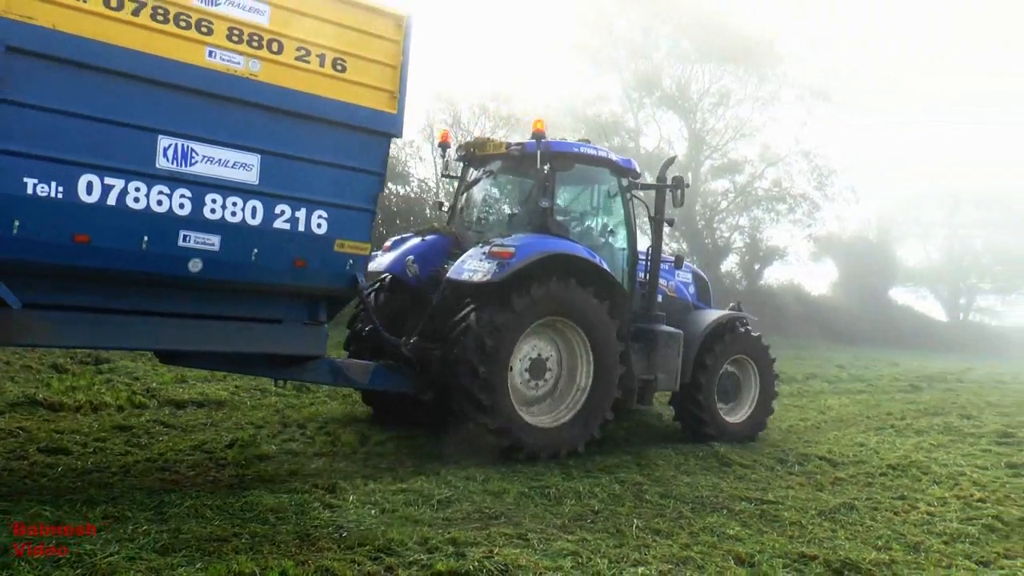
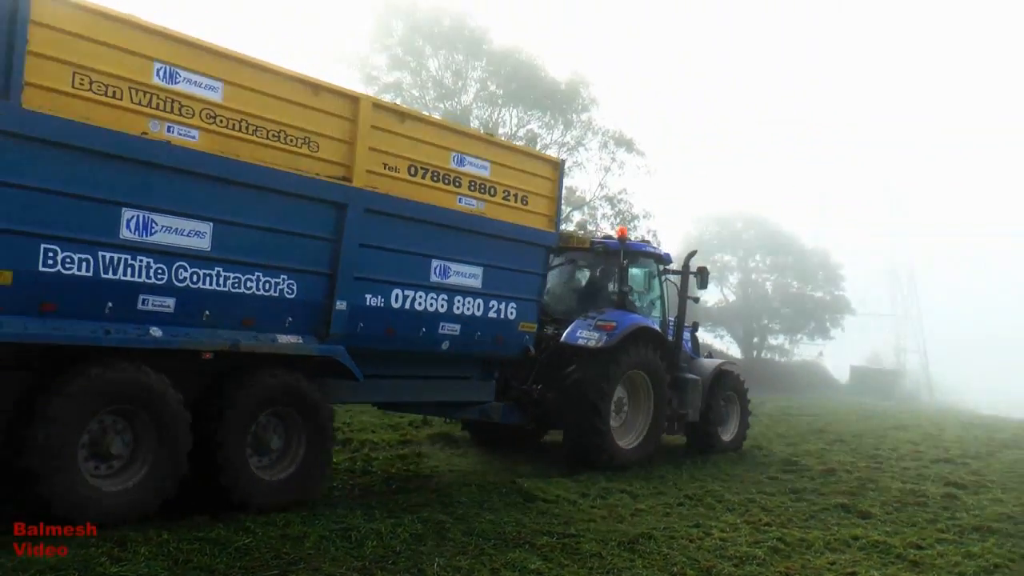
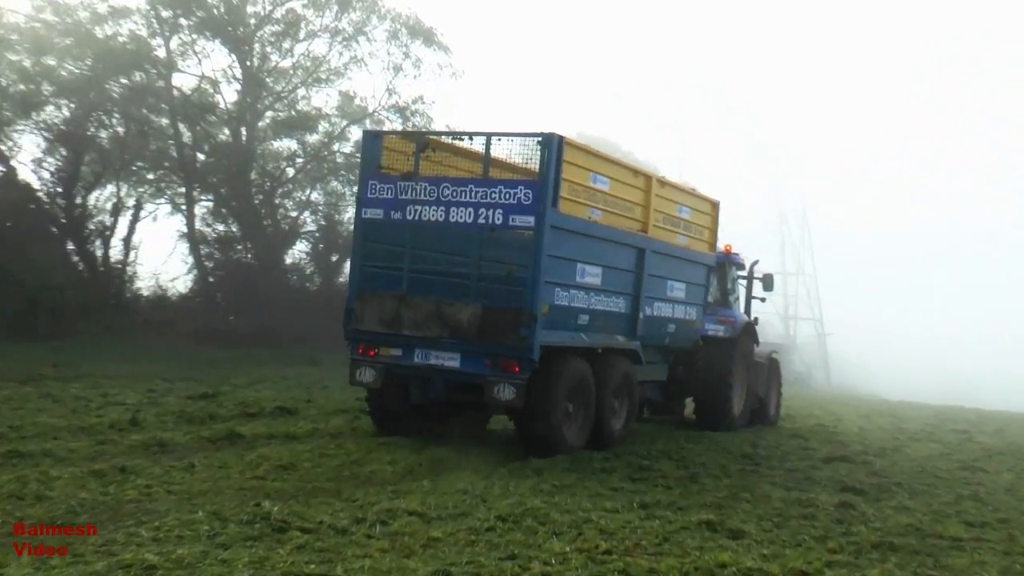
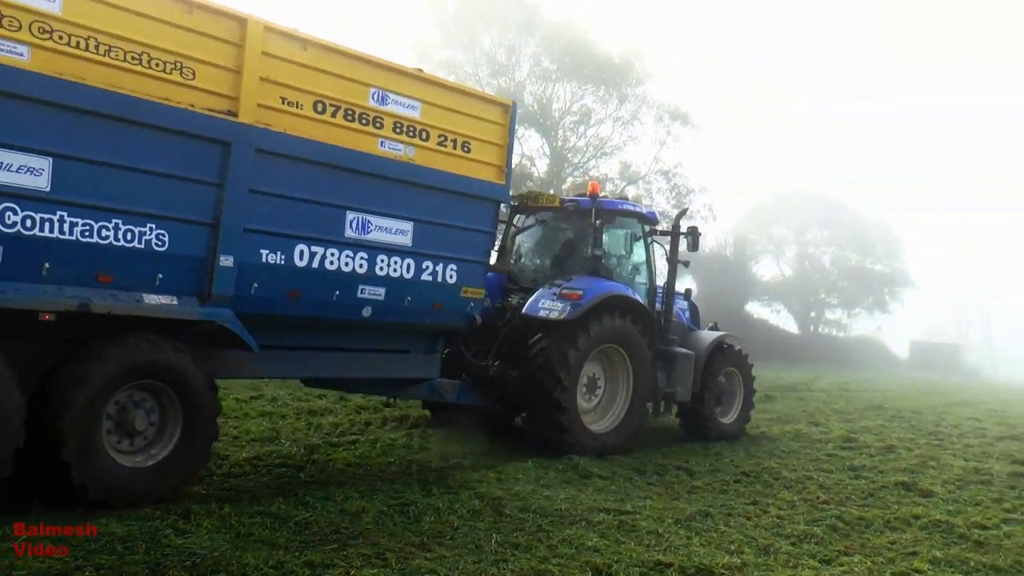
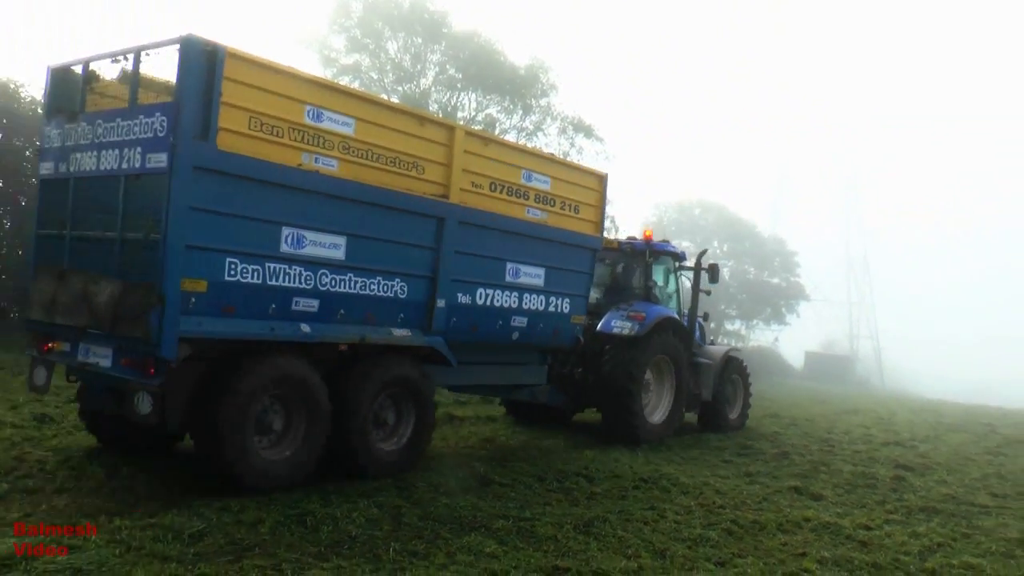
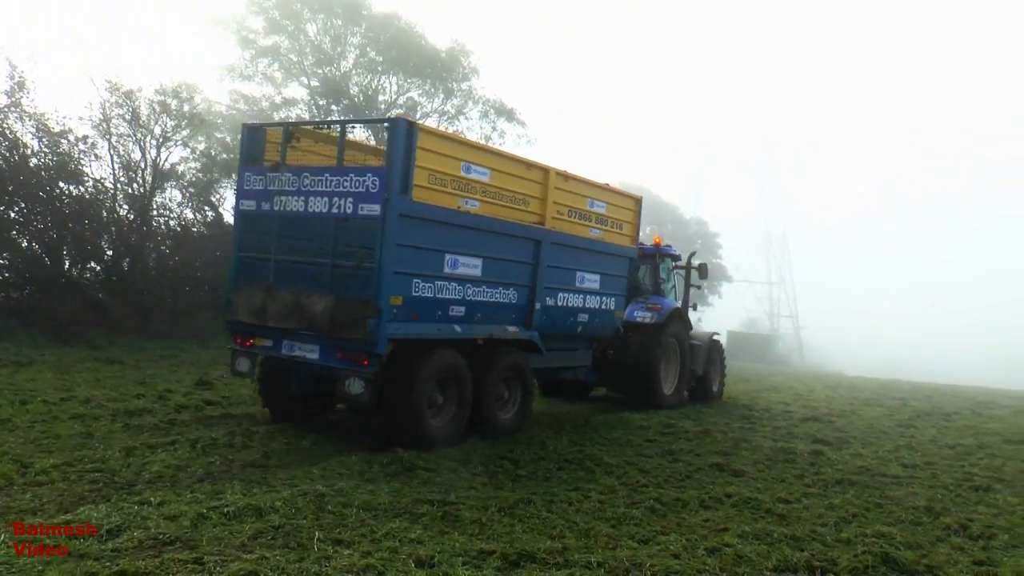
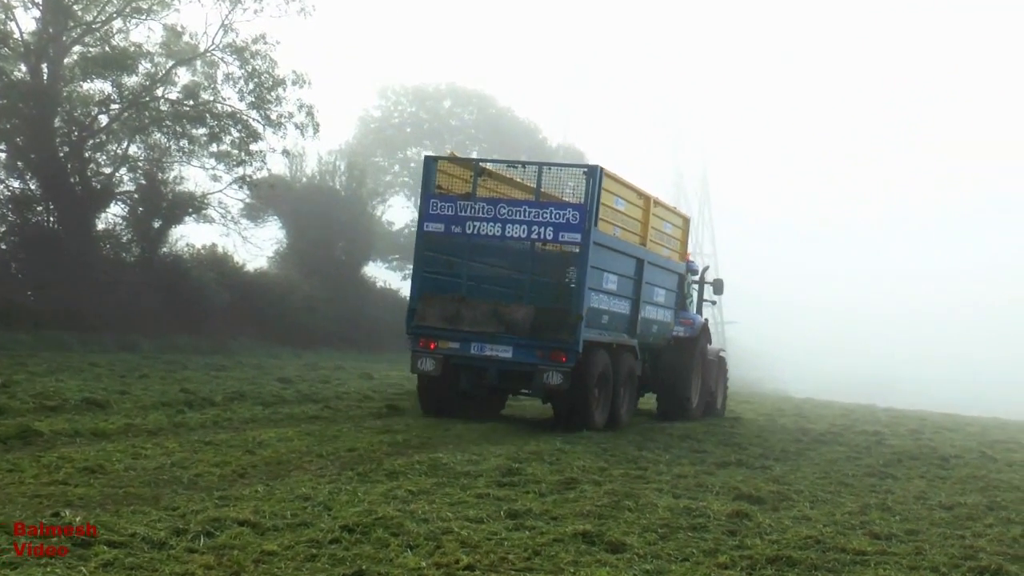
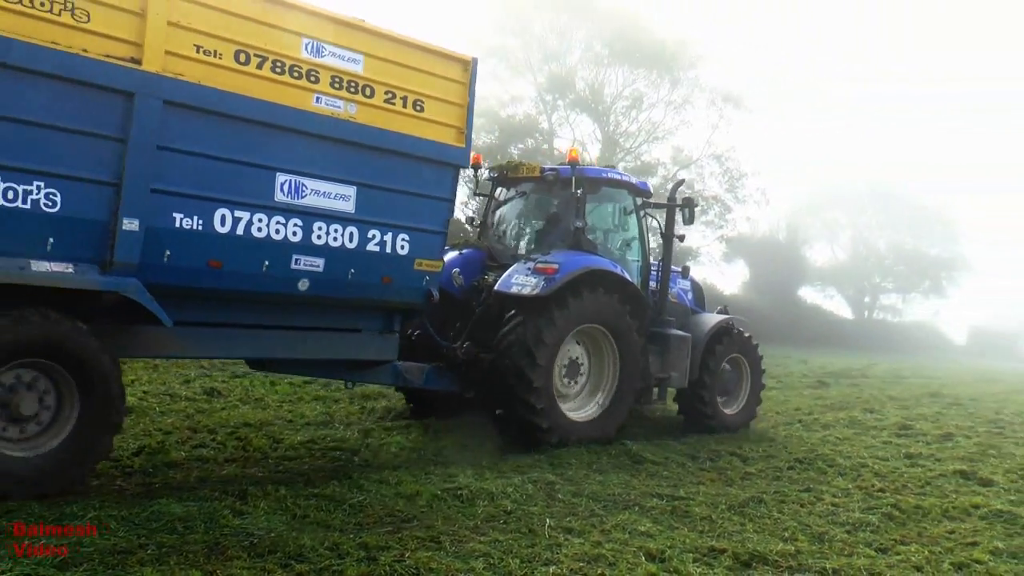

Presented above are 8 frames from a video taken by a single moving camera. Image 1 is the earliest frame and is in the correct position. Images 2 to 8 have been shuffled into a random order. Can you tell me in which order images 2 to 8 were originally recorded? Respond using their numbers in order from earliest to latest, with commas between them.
8, 4, 2, 5, 6, 3, 7
